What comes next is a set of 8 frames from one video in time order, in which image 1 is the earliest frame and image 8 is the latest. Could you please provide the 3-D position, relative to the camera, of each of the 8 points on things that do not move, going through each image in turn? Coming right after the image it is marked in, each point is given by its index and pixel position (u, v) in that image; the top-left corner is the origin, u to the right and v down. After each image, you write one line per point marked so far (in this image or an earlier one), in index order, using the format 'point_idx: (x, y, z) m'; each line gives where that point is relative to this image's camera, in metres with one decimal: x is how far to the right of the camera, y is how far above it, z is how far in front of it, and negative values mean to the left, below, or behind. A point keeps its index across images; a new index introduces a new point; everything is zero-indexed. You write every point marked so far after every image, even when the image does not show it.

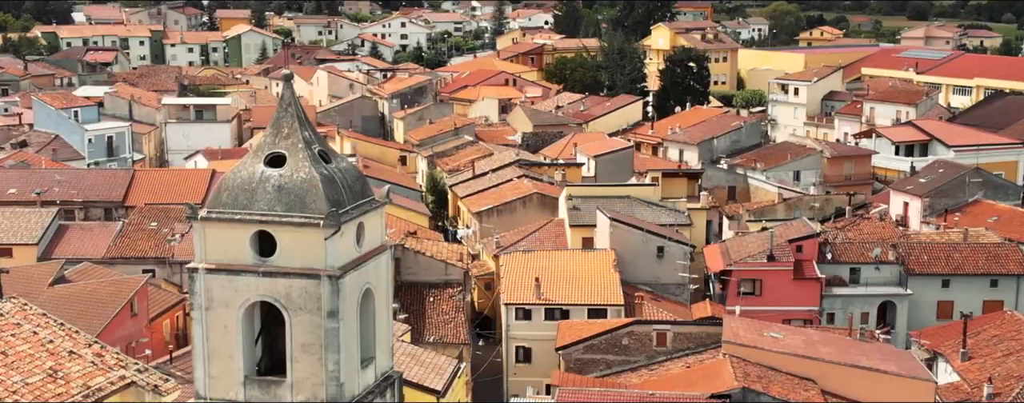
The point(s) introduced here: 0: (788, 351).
0: (+3.5, -2.0, +18.0) m
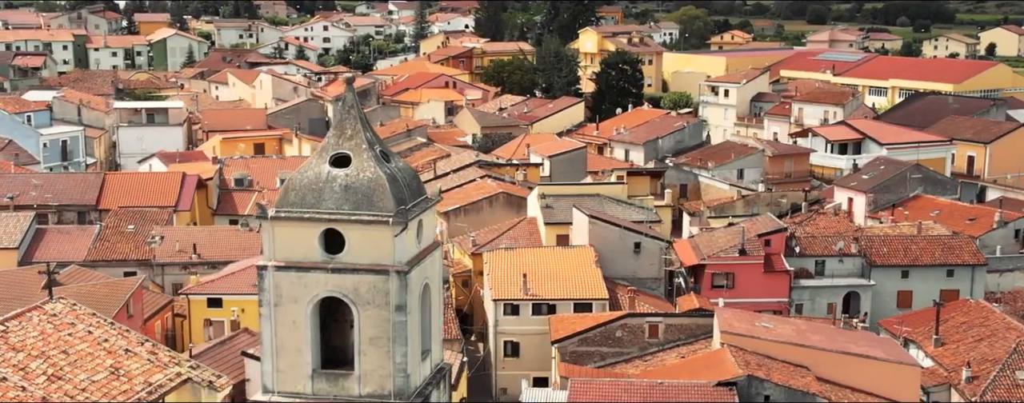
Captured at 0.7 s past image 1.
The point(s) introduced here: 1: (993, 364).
0: (+3.7, -1.9, +19.0) m
1: (+6.8, -2.3, +19.2) m
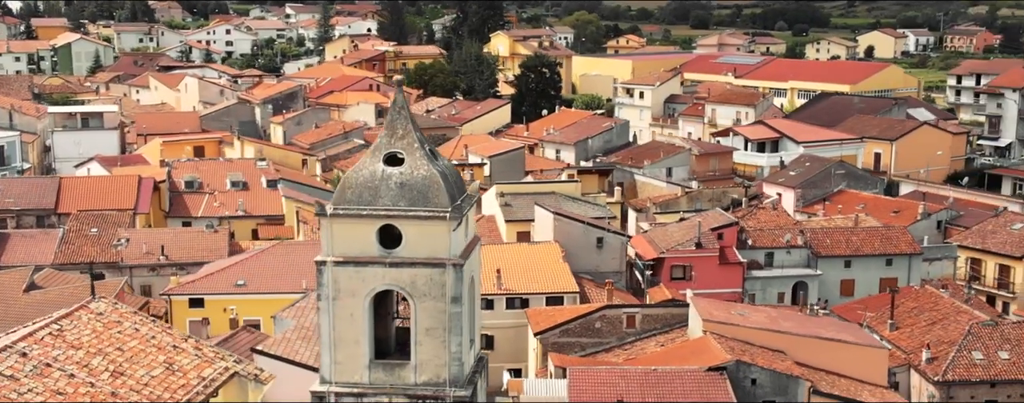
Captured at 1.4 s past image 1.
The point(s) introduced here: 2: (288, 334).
0: (+3.6, -1.8, +20.2) m
1: (+6.7, -2.2, +20.8) m
2: (-3.2, -1.9, +19.6) m
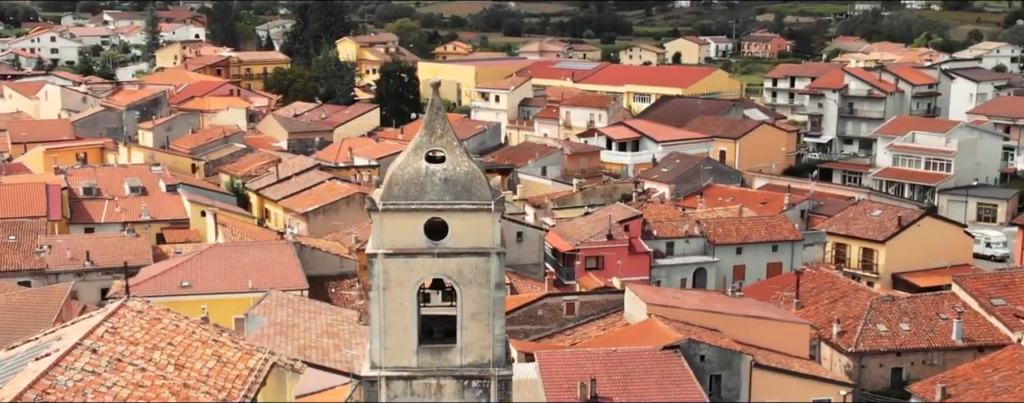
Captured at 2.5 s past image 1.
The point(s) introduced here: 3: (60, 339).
0: (+3.0, -1.7, +22.0) m
1: (+5.9, -2.0, +23.1) m
2: (-3.7, -1.9, +20.3) m
3: (-5.0, -1.6, +15.5) m
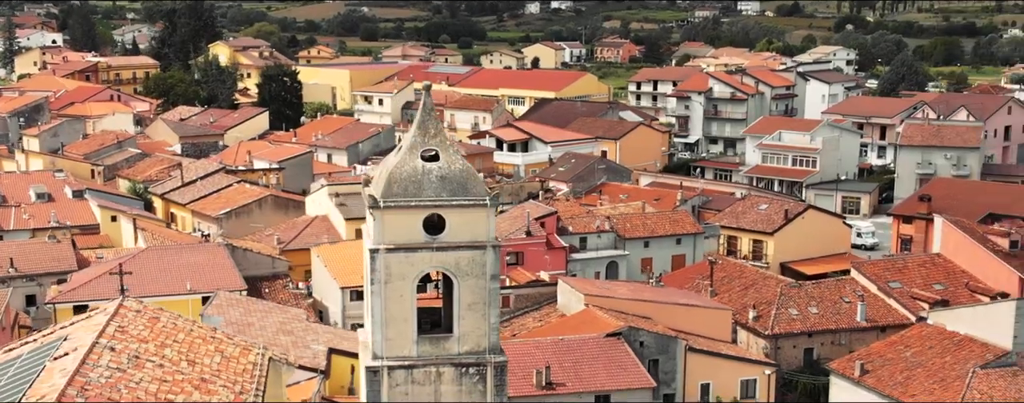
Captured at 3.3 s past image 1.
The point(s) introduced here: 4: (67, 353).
0: (+2.0, -1.6, +23.3) m
1: (+4.7, -1.9, +24.8) m
2: (-4.4, -1.9, +20.7) m
3: (-5.1, -1.6, +15.8) m
4: (-4.9, -1.7, +15.1) m
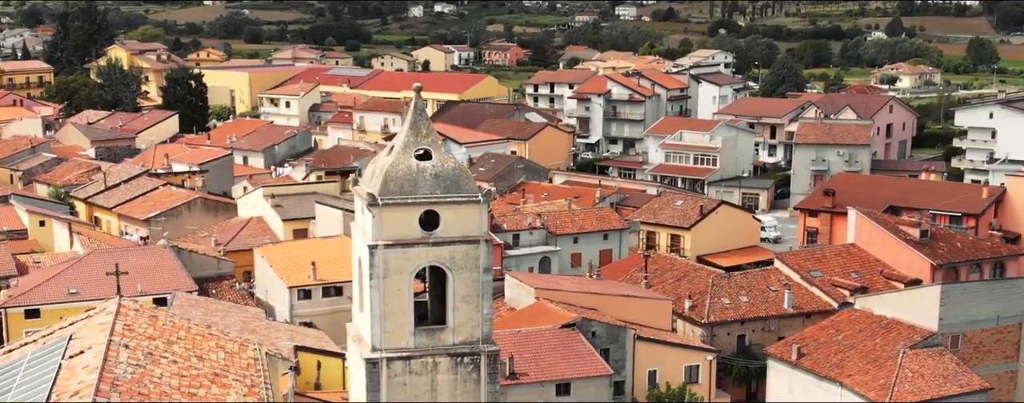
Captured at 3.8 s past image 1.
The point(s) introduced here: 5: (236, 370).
0: (+1.1, -1.6, +24.3) m
1: (+3.7, -1.8, +26.1) m
2: (-4.9, -2.0, +21.0) m
3: (-5.1, -1.6, +16.0) m
4: (-4.9, -1.7, +15.4) m
5: (-3.2, -2.0, +16.1) m
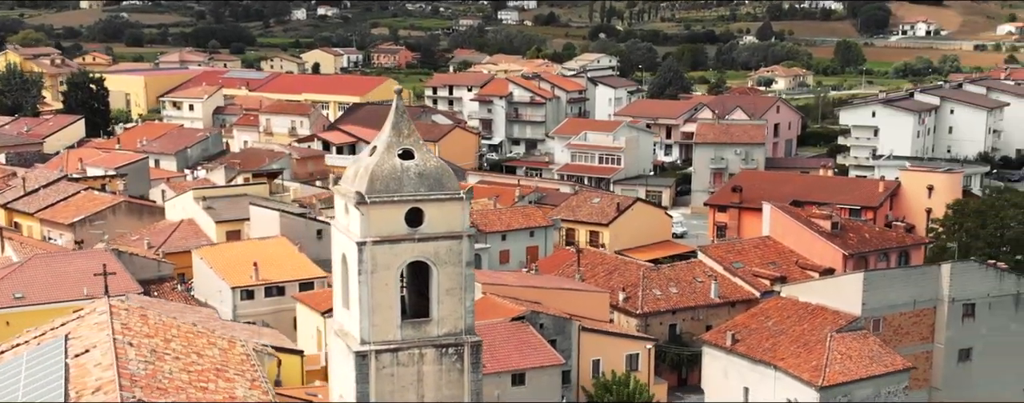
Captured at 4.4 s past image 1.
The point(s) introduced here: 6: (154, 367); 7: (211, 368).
0: (+0.1, -1.5, +25.2) m
1: (+2.5, -1.7, +27.2) m
2: (-5.5, -2.0, +21.2) m
3: (-5.2, -1.6, +16.3) m
4: (-4.9, -1.7, +15.7) m
5: (-3.3, -2.0, +16.5) m
6: (-4.0, -1.9, +15.4) m
7: (-3.5, -2.0, +16.0) m
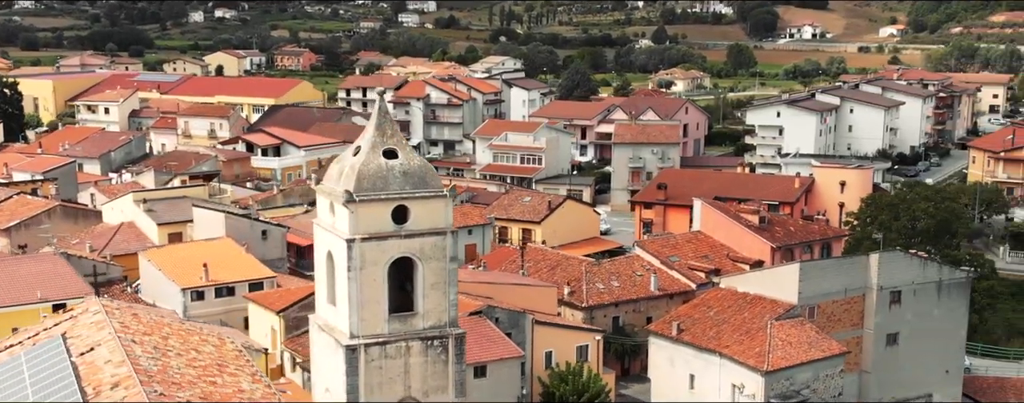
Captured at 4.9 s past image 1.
0: (-0.8, -1.5, +25.9) m
1: (+1.4, -1.6, +28.1) m
2: (-6.0, -2.0, +21.4) m
3: (-5.2, -1.6, +16.6) m
4: (-4.9, -1.7, +16.0) m
5: (-3.4, -2.0, +16.9) m
6: (-4.0, -1.9, +15.7) m
7: (-3.6, -2.0, +16.4) m
